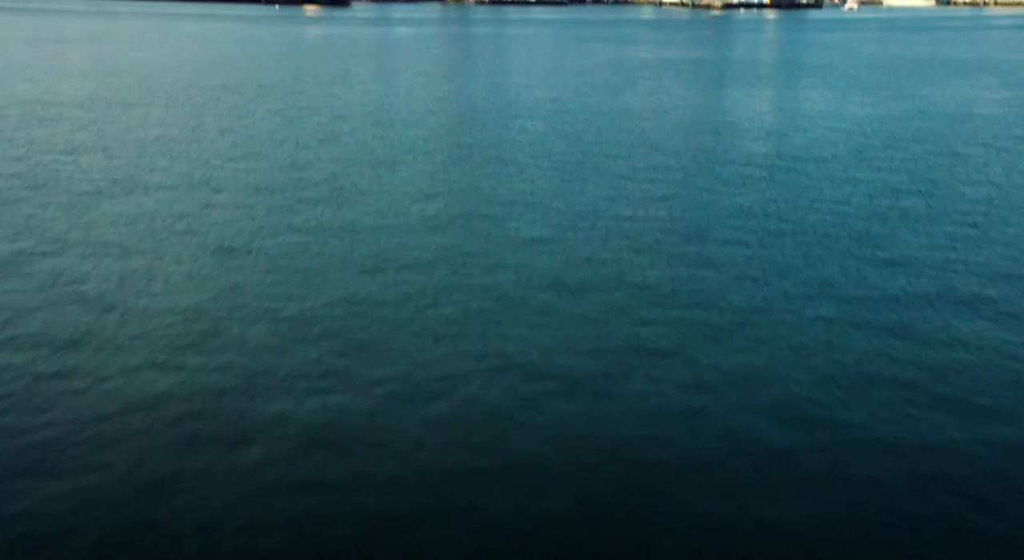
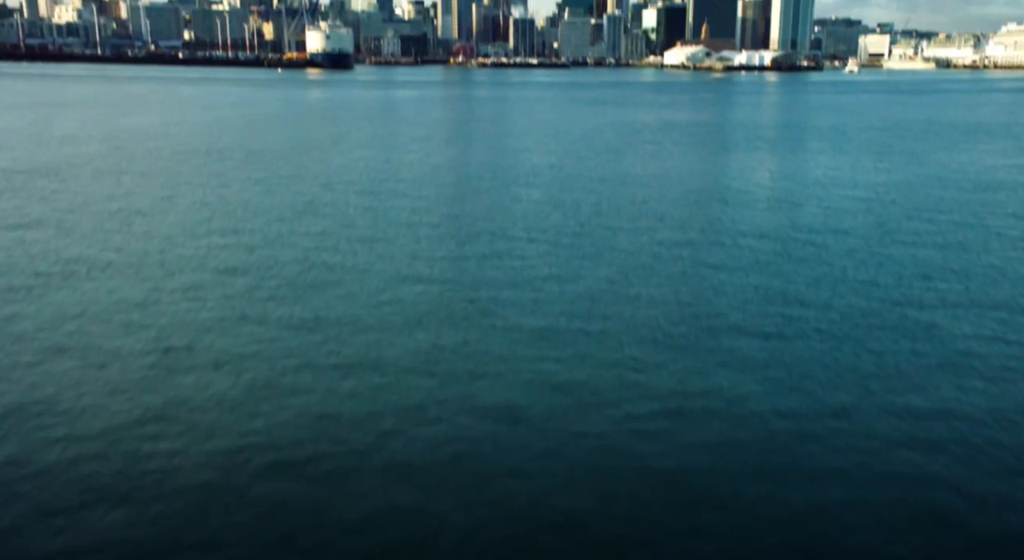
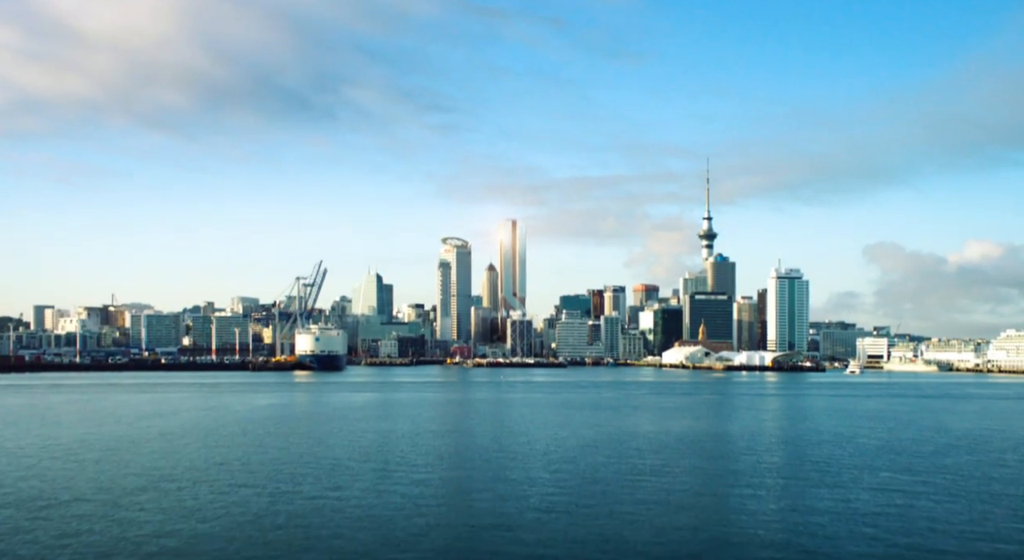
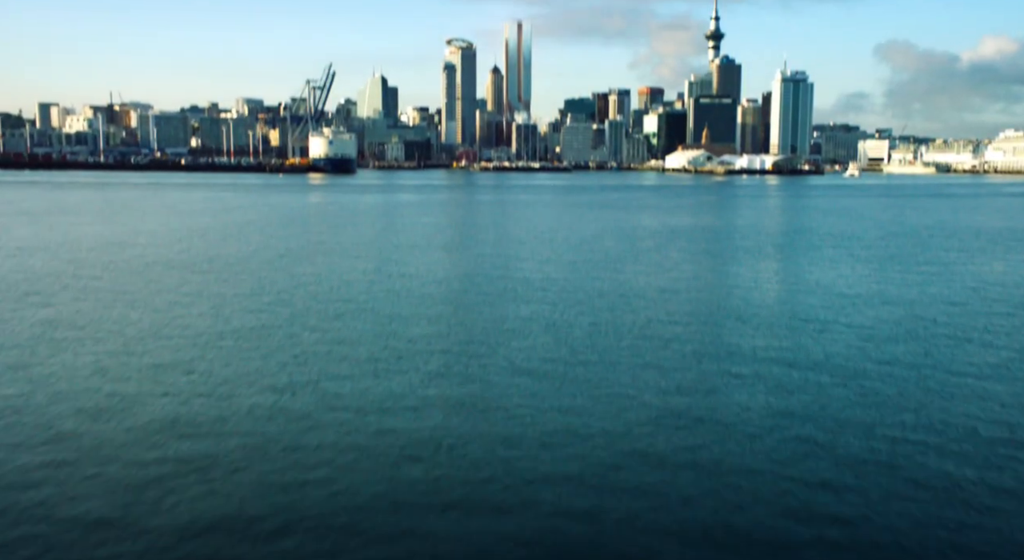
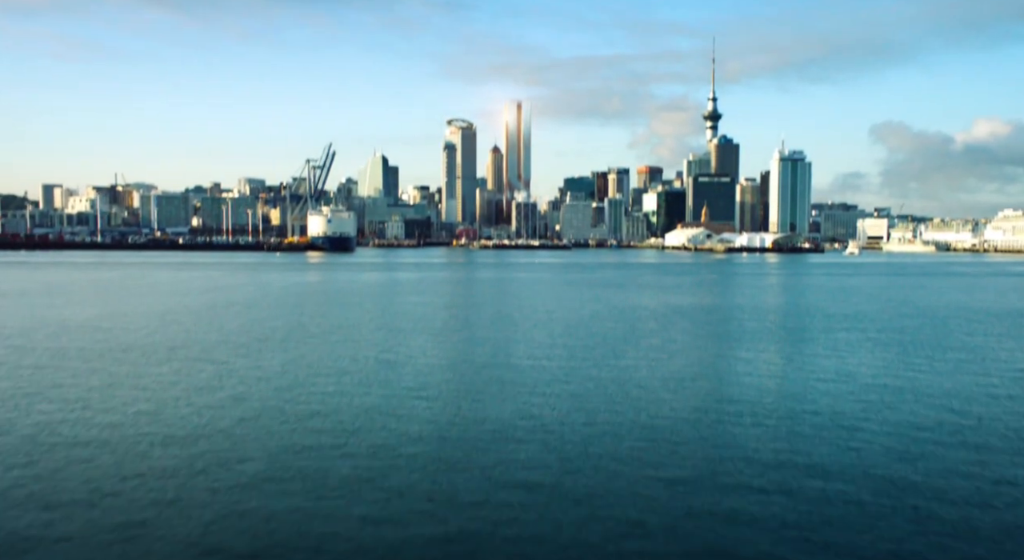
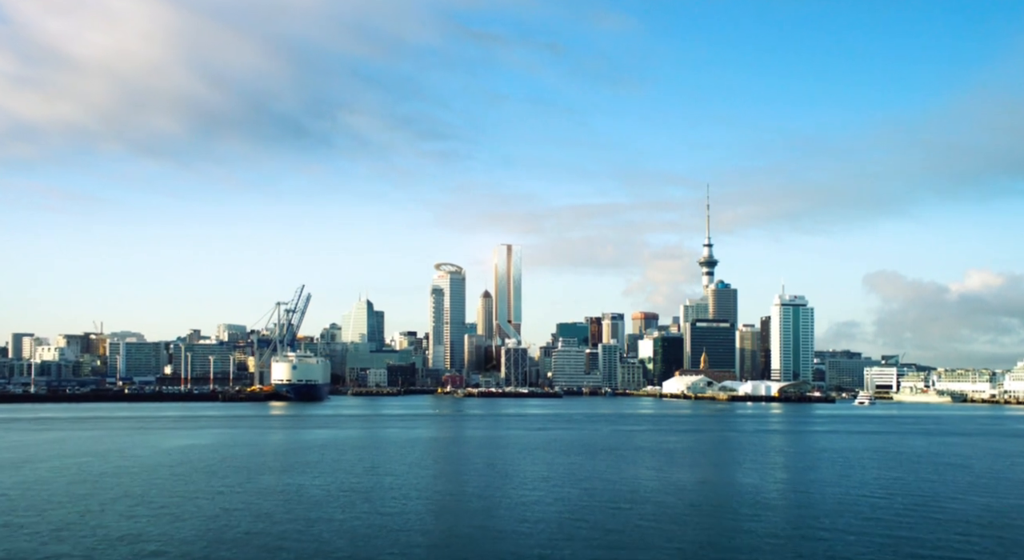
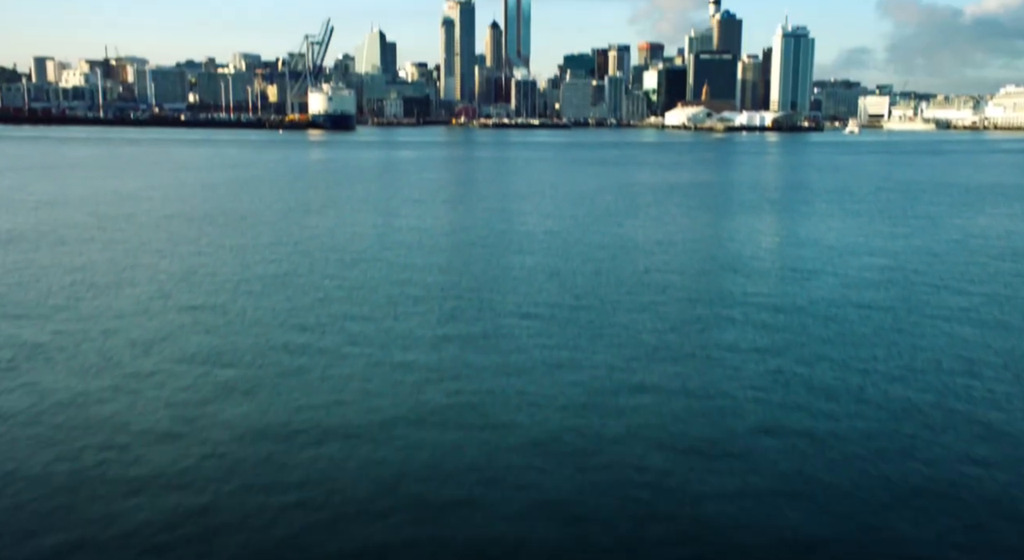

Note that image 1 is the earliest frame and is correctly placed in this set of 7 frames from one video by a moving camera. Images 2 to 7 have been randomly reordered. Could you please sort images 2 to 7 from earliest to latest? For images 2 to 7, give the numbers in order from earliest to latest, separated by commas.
2, 7, 4, 5, 3, 6
